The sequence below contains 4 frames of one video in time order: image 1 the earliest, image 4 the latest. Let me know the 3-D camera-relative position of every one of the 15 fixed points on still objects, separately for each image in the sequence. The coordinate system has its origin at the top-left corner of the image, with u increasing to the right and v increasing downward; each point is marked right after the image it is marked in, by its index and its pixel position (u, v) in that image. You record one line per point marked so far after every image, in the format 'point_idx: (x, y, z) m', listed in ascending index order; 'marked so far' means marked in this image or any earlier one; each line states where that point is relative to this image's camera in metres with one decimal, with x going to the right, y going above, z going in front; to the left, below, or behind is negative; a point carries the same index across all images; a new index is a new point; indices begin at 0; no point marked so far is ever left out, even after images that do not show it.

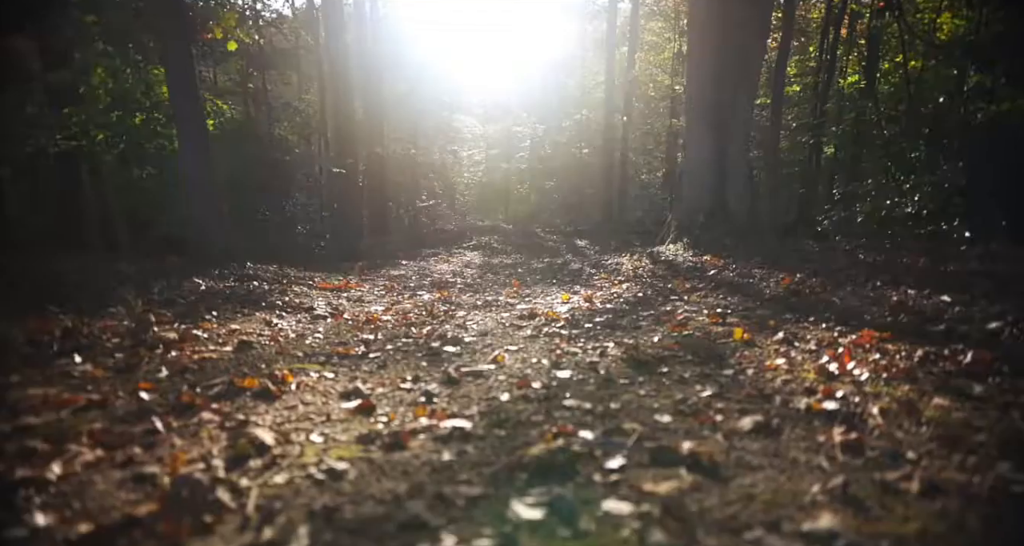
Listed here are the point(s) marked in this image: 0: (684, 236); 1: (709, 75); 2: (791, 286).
0: (+2.9, +0.6, +12.5) m
1: (+3.3, +3.3, +12.3) m
2: (+3.1, -0.2, +8.3) m
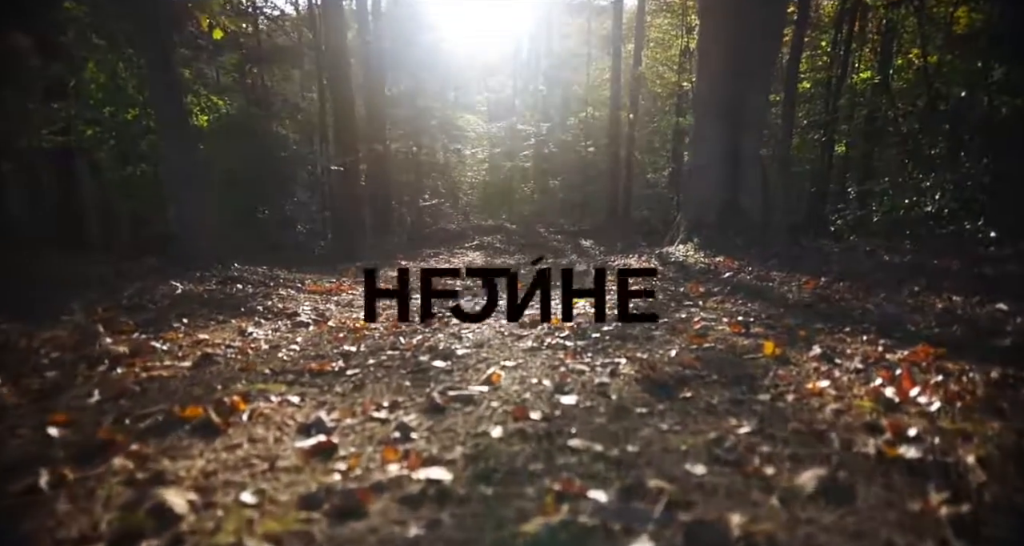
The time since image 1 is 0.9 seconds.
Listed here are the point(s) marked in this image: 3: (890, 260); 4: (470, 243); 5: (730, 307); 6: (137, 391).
0: (+2.9, +0.6, +11.8) m
1: (+3.3, +3.3, +11.7) m
2: (+3.1, -0.2, +7.6) m
3: (+4.8, +0.2, +9.4) m
4: (-1.1, +0.8, +20.0) m
5: (+2.1, -0.3, +7.1) m
6: (-1.8, -0.6, +3.6) m
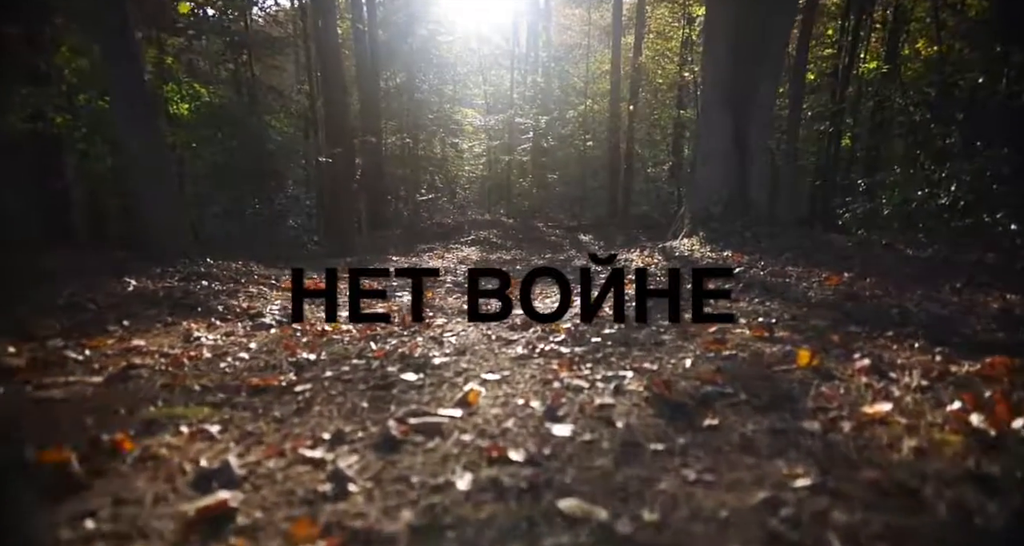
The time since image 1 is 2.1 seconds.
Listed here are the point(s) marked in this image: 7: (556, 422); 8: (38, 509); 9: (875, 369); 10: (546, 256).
0: (+2.8, +0.7, +11.0) m
1: (+3.2, +3.3, +10.8) m
2: (+3.0, -0.1, +6.8) m
3: (+4.7, +0.2, +8.6) m
4: (-1.2, +0.9, +19.2) m
5: (+2.0, -0.3, +6.3) m
6: (-1.9, -0.6, +2.8) m
7: (+0.2, -0.6, +3.0) m
8: (-1.3, -0.6, +2.0) m
9: (+1.8, -0.5, +3.7) m
10: (+0.6, +0.3, +13.0) m
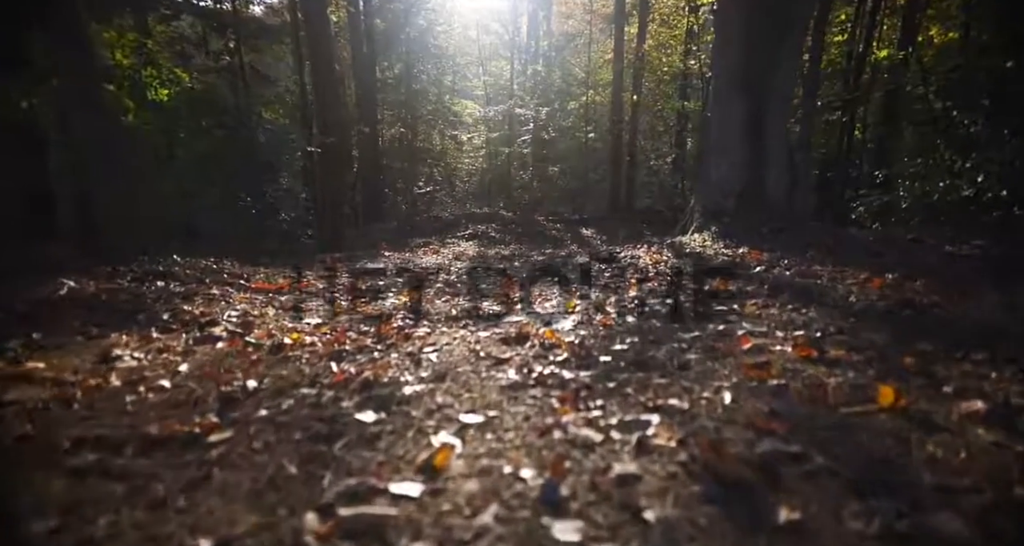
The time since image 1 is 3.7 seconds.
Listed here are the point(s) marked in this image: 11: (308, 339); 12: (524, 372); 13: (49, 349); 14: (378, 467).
0: (+2.8, +0.7, +10.1) m
1: (+3.2, +3.3, +9.8) m
2: (+3.0, -0.2, +5.8) m
3: (+4.6, +0.2, +7.6) m
4: (-1.2, +1.0, +18.2) m
5: (+2.0, -0.3, +5.4) m
6: (-2.0, -0.6, +1.9) m
7: (+0.1, -0.6, +2.0) m
8: (-1.3, -0.7, +1.0) m
9: (+1.8, -0.5, +2.7) m
10: (+0.5, +0.4, +12.0) m
11: (-1.5, -0.5, +5.2) m
12: (+0.1, -0.5, +4.0) m
13: (-2.7, -0.4, +4.3) m
14: (-0.5, -0.6, +2.4) m
